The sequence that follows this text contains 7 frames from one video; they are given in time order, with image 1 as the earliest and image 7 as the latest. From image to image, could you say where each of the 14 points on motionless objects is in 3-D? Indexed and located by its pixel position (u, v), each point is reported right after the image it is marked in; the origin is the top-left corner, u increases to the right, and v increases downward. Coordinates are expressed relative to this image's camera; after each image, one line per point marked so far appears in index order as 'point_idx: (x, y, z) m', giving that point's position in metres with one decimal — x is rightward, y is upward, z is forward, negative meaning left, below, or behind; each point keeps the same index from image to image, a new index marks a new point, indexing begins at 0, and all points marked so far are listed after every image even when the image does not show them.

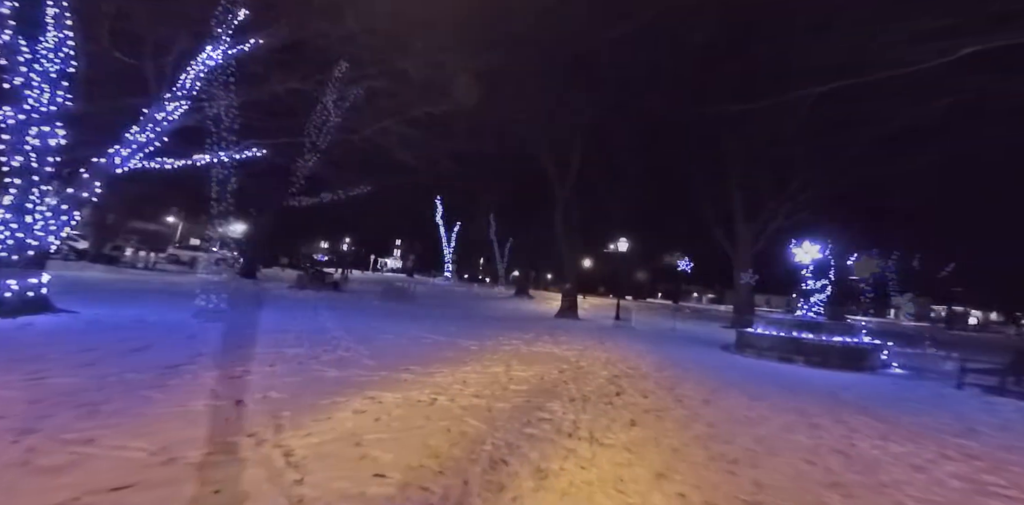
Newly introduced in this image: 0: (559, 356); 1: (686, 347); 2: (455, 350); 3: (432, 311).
0: (+1.2, -2.8, +11.3) m
1: (+7.2, -3.9, +17.4) m
2: (-1.4, -2.3, +9.8) m
3: (-3.8, -2.6, +18.7) m
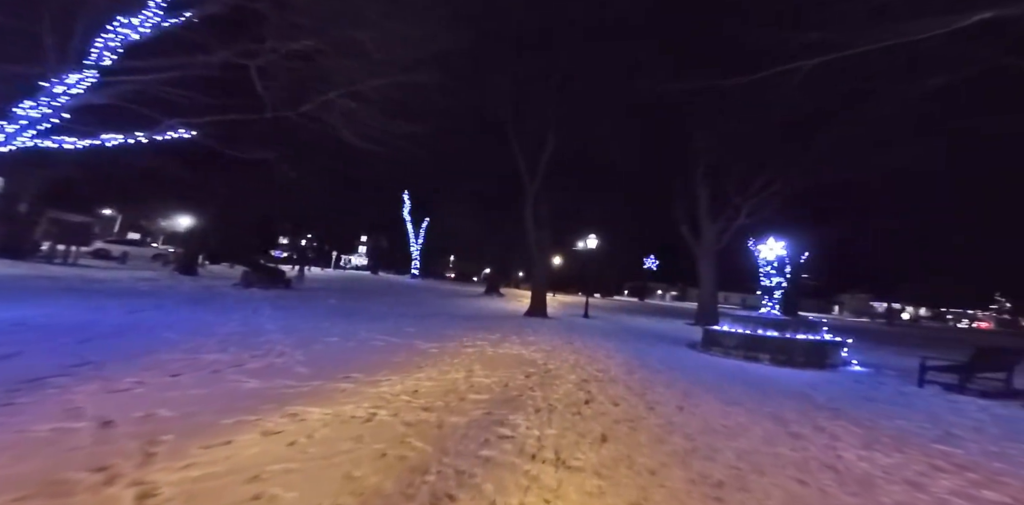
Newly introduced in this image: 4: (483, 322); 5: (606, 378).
0: (+0.3, -2.7, +10.6) m
1: (+5.8, -3.8, +17.1) m
2: (-2.2, -2.1, +8.9) m
3: (-5.2, -2.4, +17.6) m
4: (-1.3, -3.0, +17.8) m
5: (+2.2, -2.9, +9.6) m
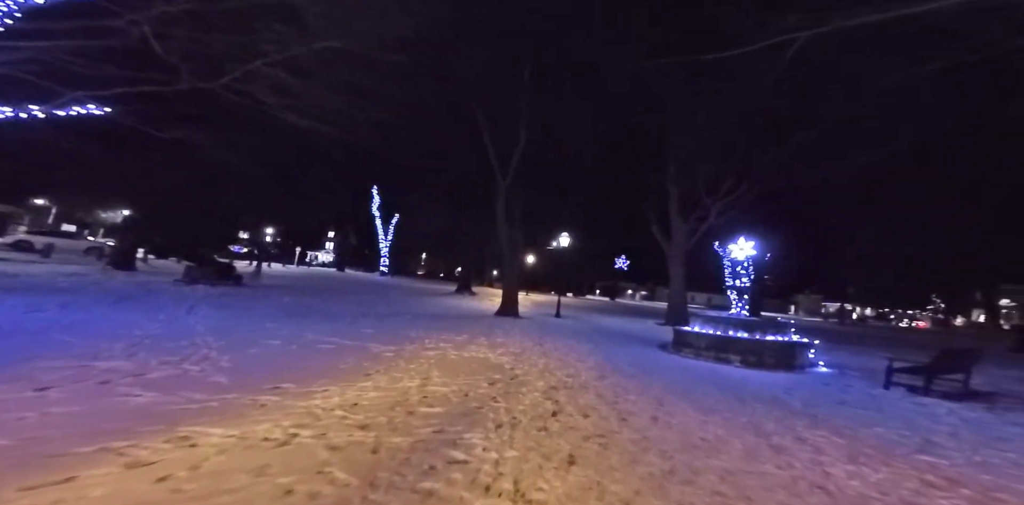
0: (-0.6, -2.6, +9.9) m
1: (+4.5, -3.7, +16.7) m
2: (-2.9, -2.0, +8.0) m
3: (-6.5, -2.2, +16.5) m
4: (-2.6, -2.8, +16.9) m
5: (+1.4, -2.8, +9.0) m
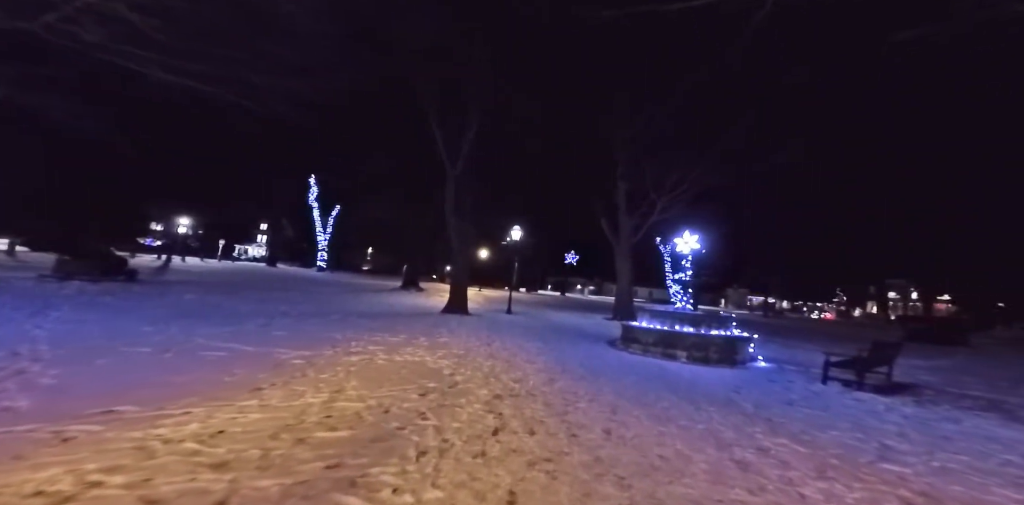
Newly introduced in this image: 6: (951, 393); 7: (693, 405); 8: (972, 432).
0: (-1.9, -2.4, +8.7) m
1: (+2.4, -3.5, +16.1) m
2: (-4.0, -1.8, +6.6) m
3: (-8.5, -1.9, +14.6) m
4: (-4.7, -2.6, +15.5) m
5: (+0.2, -2.7, +8.1) m
6: (+12.9, -4.1, +12.3) m
7: (+3.6, -3.0, +8.3) m
8: (+8.4, -3.3, +7.7) m
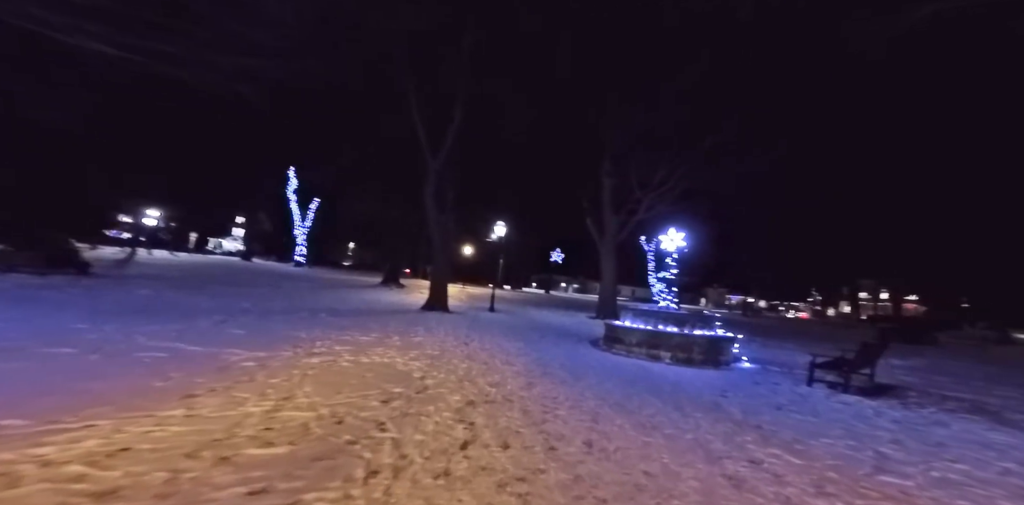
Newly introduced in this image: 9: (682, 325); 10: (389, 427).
0: (-2.3, -2.3, +8.1) m
1: (+1.7, -3.4, +15.6) m
2: (-4.3, -1.7, +5.8) m
3: (-9.1, -1.6, +13.8) m
4: (-5.4, -2.4, +14.8) m
5: (-0.2, -2.6, +7.5) m
6: (+12.2, -4.1, +12.2) m
7: (+3.1, -2.9, +7.8) m
8: (+8.0, -3.3, +7.4) m
9: (+6.5, -2.8, +16.1) m
10: (-1.5, -2.1, +5.1) m
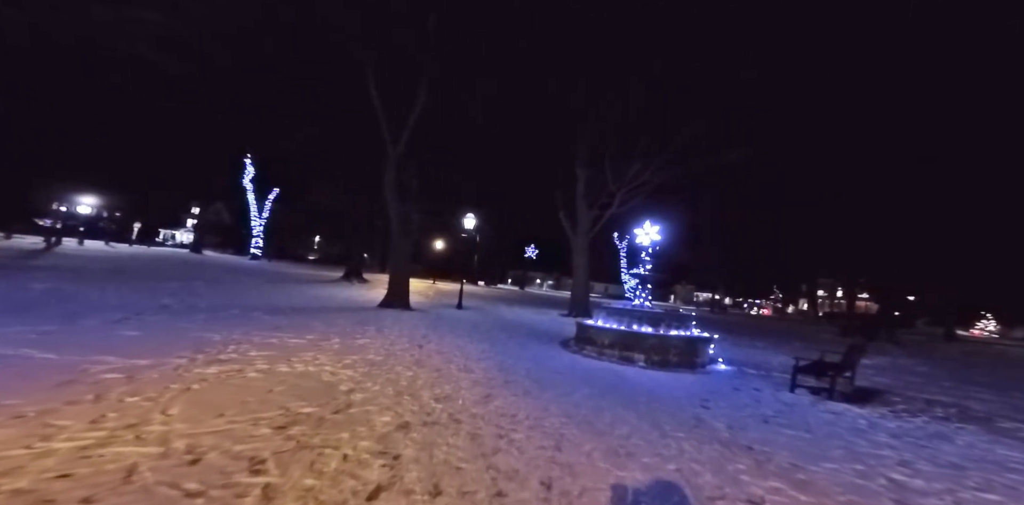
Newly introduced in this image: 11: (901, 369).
0: (-3.1, -2.0, +6.6) m
1: (+0.4, -3.2, +14.4) m
2: (-5.0, -1.5, +4.2) m
3: (-10.2, -1.3, +11.9) m
4: (-6.5, -2.0, +13.1) m
5: (-1.0, -2.4, +6.2) m
6: (+11.2, -4.0, +11.6) m
7: (+2.3, -2.8, +6.7) m
8: (+7.2, -3.2, +6.6) m
9: (+5.3, -2.6, +15.2) m
10: (-2.1, -2.0, +3.7) m
11: (+18.3, -5.6, +20.0) m
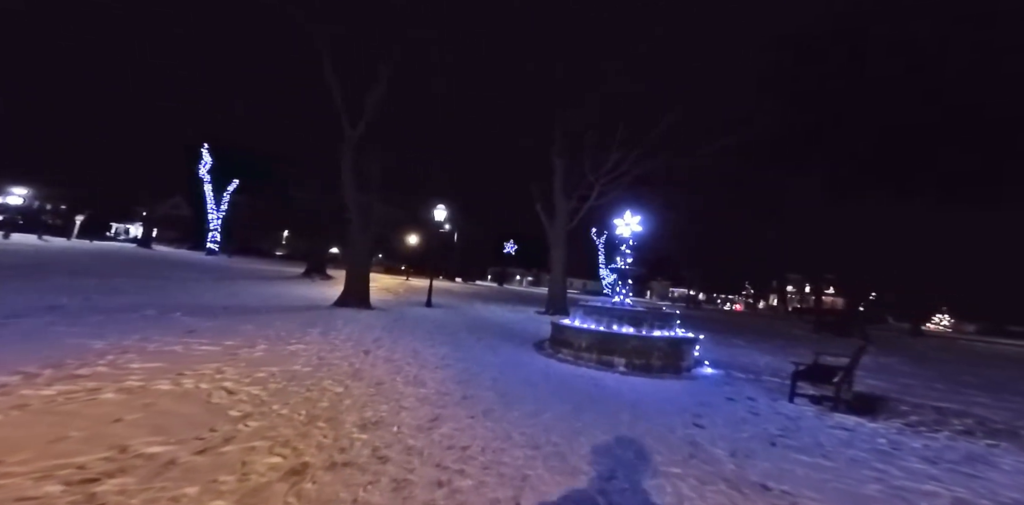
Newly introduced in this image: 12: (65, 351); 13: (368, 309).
0: (-3.7, -1.8, +4.9) m
1: (-0.6, -3.0, +12.8) m
2: (-5.5, -1.2, +2.5) m
3: (-11.1, -1.0, +9.8) m
4: (-7.4, -1.8, +11.2) m
5: (-1.6, -2.2, +4.6) m
6: (+10.3, -3.8, +10.5) m
7: (+1.7, -2.6, +5.2) m
8: (+6.6, -3.0, +5.4) m
9: (+4.2, -2.4, +13.9) m
10: (-2.6, -1.7, +2.1) m
11: (+17.0, -5.4, +19.3) m
12: (-6.7, -1.5, +6.4) m
13: (-6.1, -2.5, +18.1) m
